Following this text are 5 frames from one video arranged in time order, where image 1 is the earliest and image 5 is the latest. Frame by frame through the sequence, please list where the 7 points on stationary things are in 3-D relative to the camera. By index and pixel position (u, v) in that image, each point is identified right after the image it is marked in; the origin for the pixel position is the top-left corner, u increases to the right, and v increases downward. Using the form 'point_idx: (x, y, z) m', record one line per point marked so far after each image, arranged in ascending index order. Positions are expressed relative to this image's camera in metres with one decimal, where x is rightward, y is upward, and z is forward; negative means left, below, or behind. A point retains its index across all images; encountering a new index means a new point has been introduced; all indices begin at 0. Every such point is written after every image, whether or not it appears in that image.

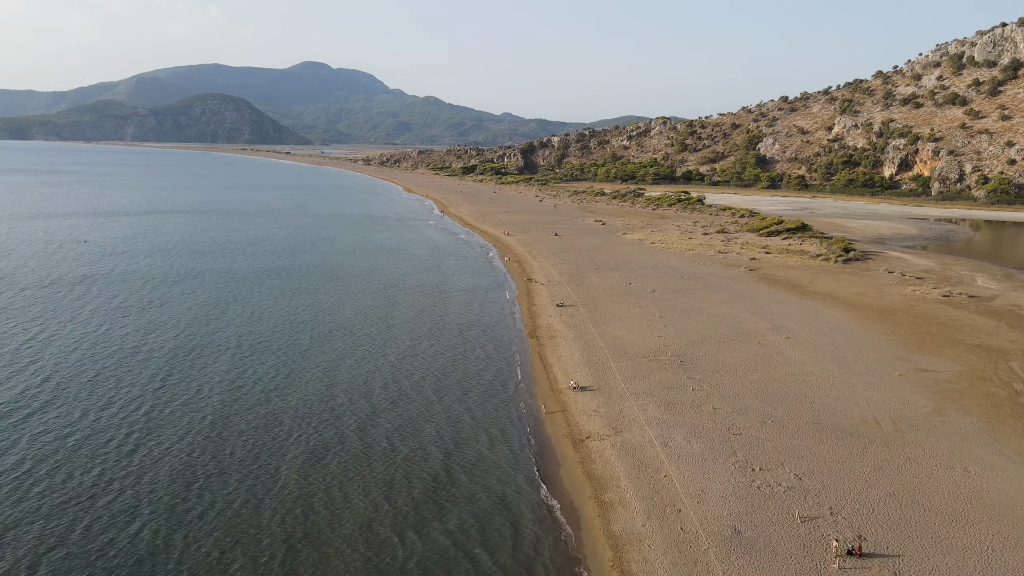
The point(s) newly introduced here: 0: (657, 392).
0: (+3.3, -2.4, +16.4) m
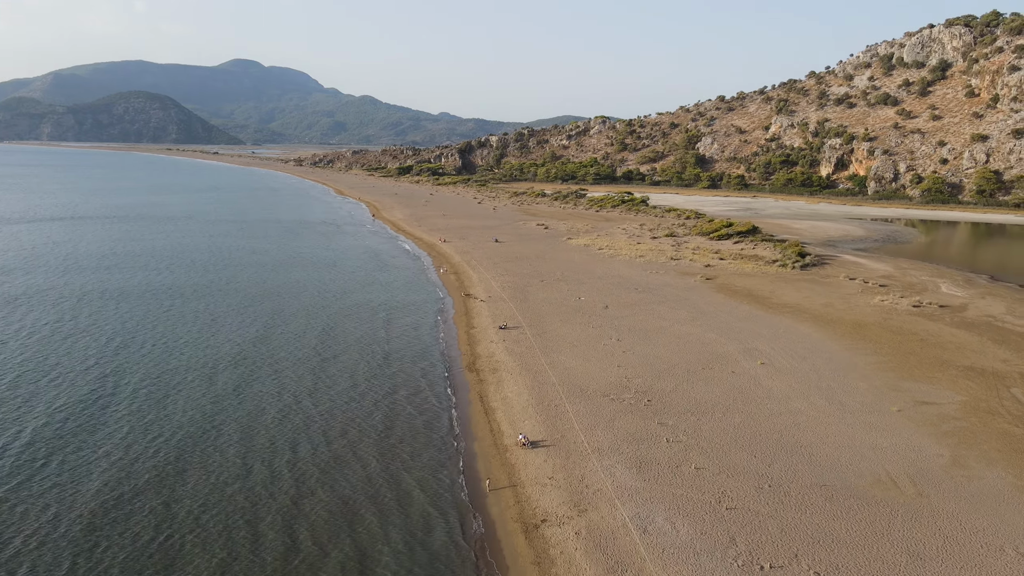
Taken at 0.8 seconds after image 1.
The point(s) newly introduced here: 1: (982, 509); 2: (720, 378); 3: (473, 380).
0: (+2.1, -2.9, +13.3) m
1: (+7.4, -3.5, +11.3) m
2: (+5.1, -2.2, +17.6) m
3: (-0.9, -2.2, +17.6) m
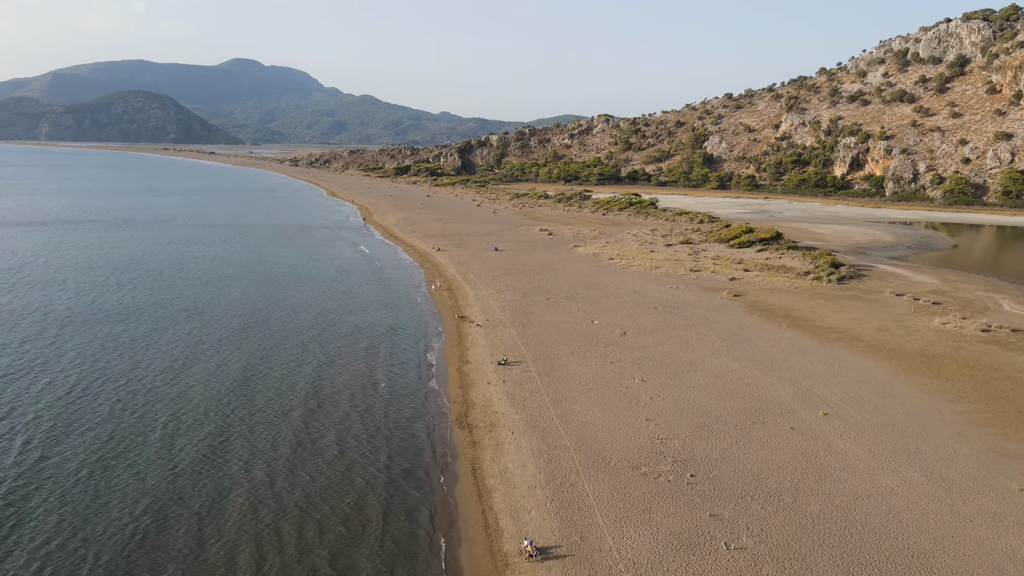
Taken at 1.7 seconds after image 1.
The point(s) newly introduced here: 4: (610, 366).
0: (+2.1, -3.6, +9.6) m
1: (+7.4, -4.2, +7.6) m
2: (+5.1, -2.9, +13.9) m
3: (-0.9, -2.9, +13.9) m
4: (+2.5, -2.0, +17.9) m
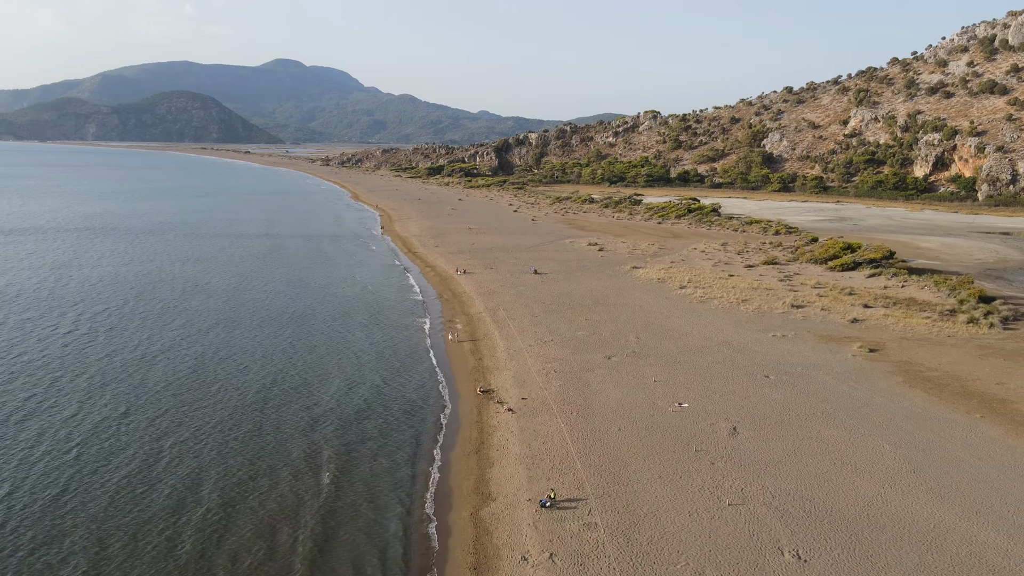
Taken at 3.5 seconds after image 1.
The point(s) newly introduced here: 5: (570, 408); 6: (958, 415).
0: (+2.4, -5.0, +2.1) m
1: (+7.6, -5.6, -0.2) m
2: (+5.7, -4.3, +6.2) m
3: (-0.4, -4.3, +6.5) m
4: (+3.2, -3.3, +10.4) m
5: (+1.2, -2.5, +14.7) m
6: (+9.2, -2.7, +14.8) m
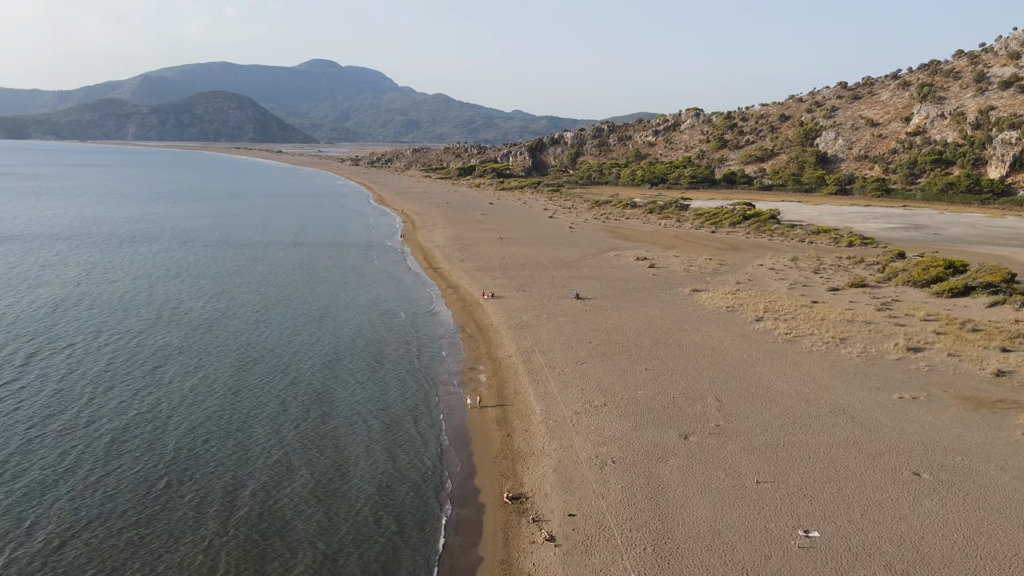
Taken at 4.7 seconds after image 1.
0: (+2.4, -6.0, -2.9) m
1: (+7.5, -6.6, -5.4) m
2: (+5.8, -5.3, +1.1) m
3: (-0.2, -5.2, +1.7) m
4: (+3.6, -4.3, +5.4) m
5: (+1.8, -3.4, +9.8) m
6: (+9.8, -3.7, +9.5) m
